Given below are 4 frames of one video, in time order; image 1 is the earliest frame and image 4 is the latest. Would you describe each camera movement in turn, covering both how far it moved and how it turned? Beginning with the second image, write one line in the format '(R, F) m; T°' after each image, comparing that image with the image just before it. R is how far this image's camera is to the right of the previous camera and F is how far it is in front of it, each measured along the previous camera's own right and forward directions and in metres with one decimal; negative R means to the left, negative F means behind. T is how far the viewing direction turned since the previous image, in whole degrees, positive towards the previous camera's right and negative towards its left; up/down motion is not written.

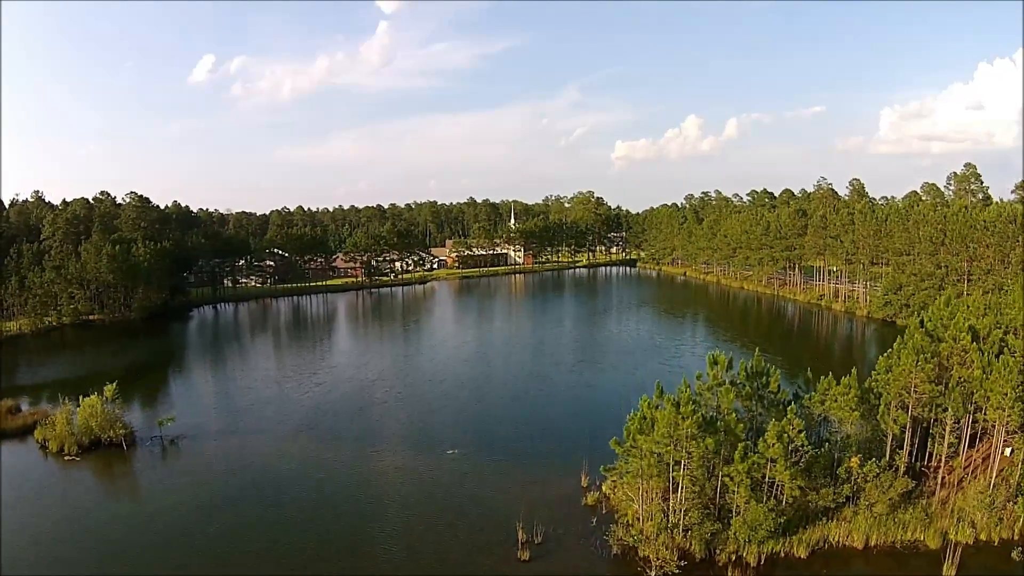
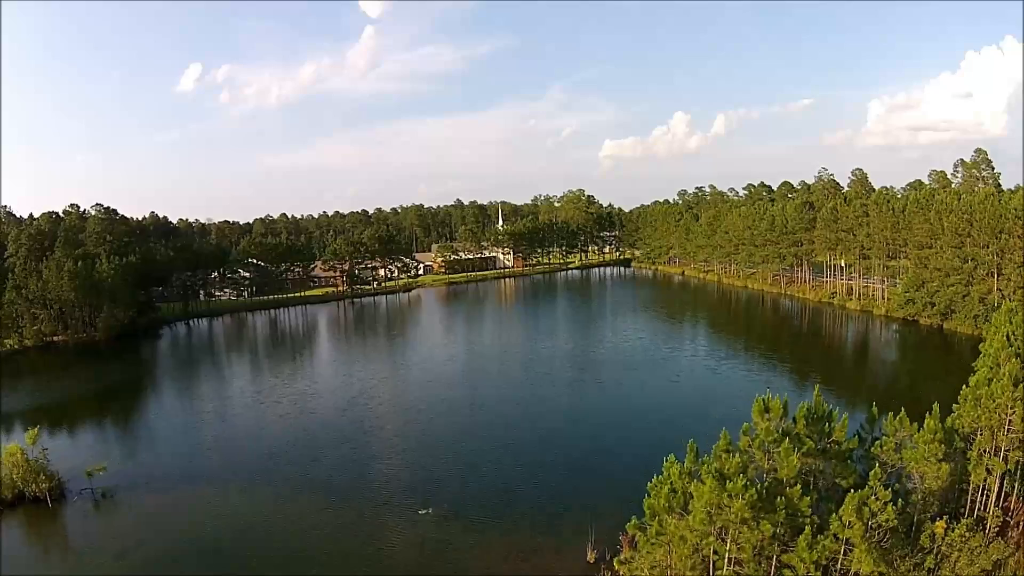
(+0.2, +2.6) m; +1°
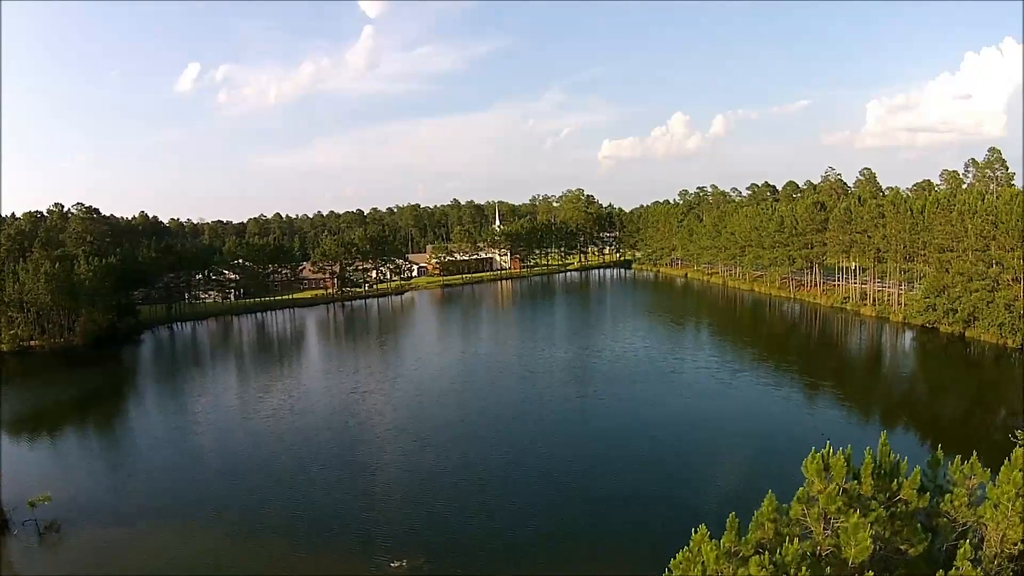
(+0.1, +1.7) m; 0°
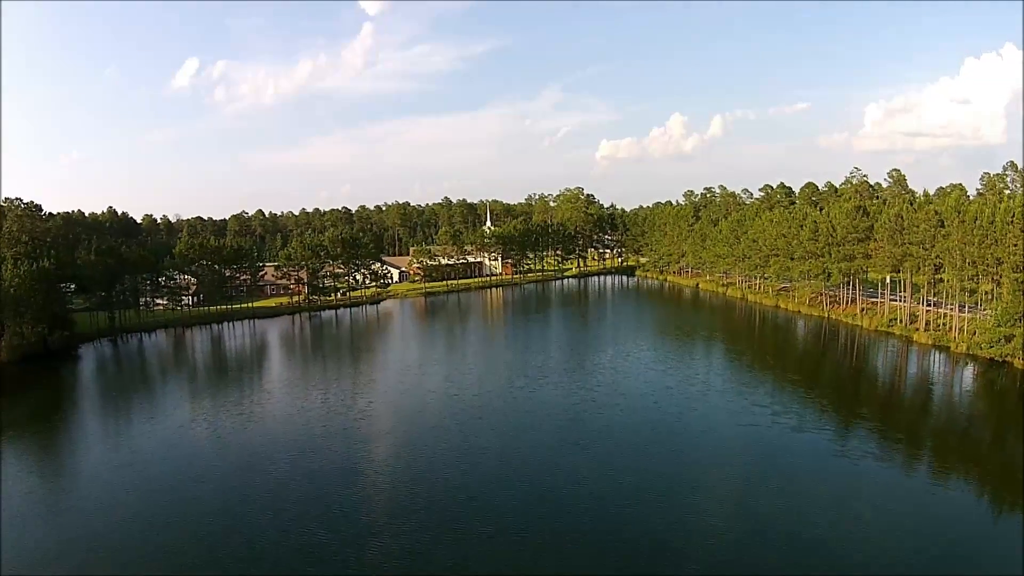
(+0.4, +4.9) m; 0°
